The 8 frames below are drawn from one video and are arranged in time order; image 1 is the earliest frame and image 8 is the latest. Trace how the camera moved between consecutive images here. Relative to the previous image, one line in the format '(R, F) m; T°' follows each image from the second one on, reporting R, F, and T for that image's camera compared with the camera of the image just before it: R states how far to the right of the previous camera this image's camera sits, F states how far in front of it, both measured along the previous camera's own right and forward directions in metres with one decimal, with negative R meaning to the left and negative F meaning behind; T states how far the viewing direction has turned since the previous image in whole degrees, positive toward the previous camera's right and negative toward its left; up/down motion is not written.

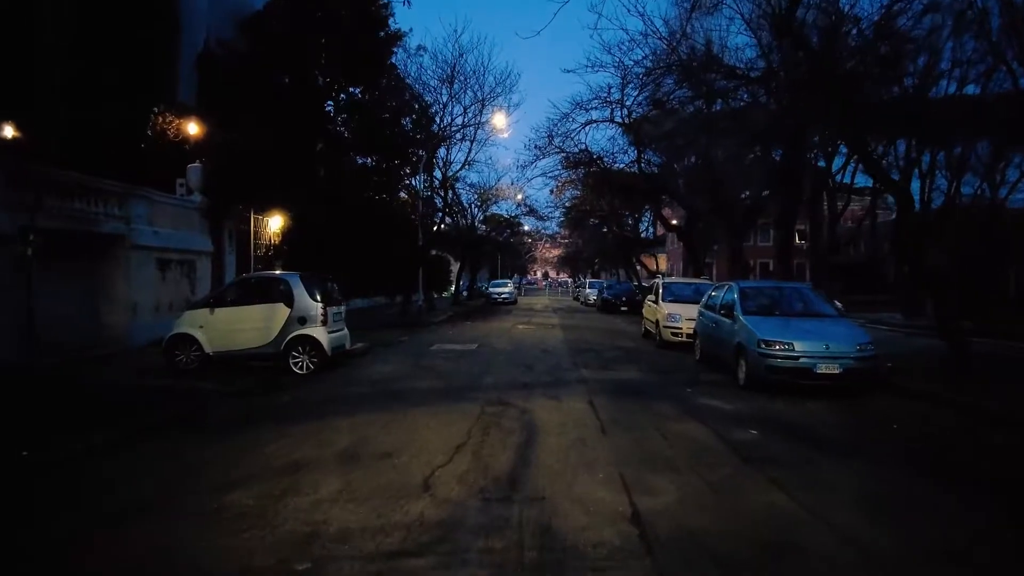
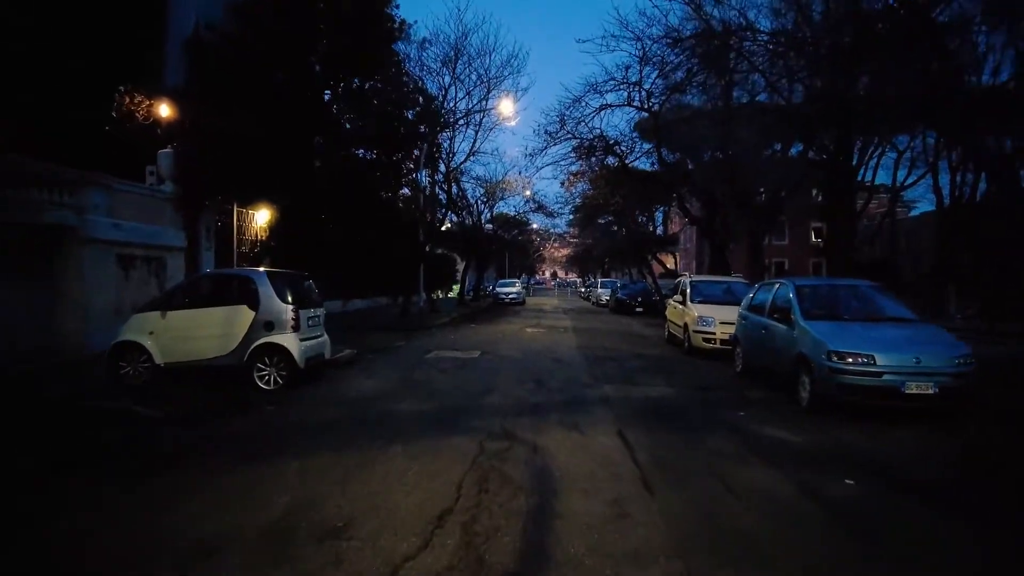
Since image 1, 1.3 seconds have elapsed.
(0.0, +2.1) m; -1°
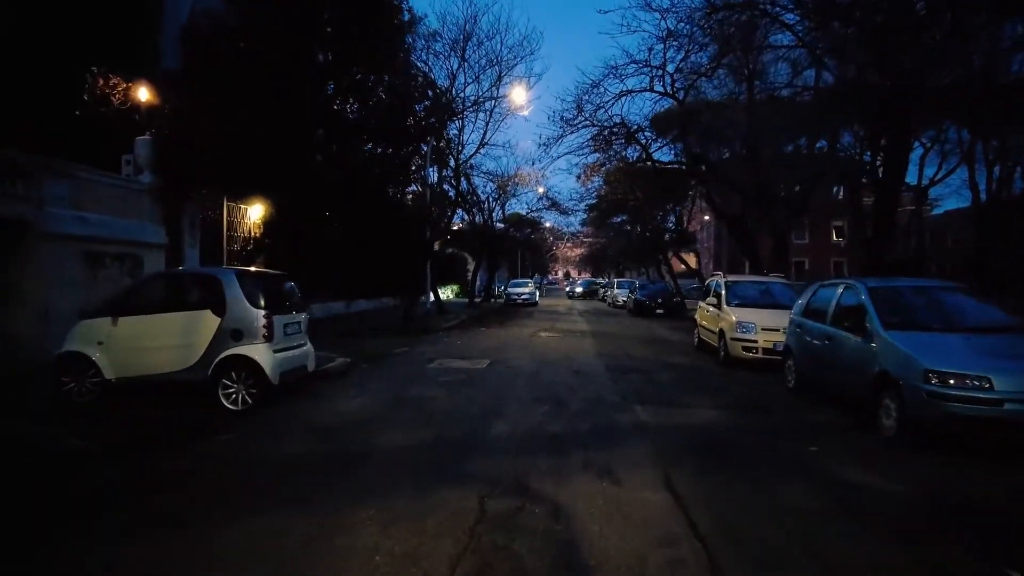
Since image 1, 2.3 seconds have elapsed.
(0.0, +1.8) m; -1°
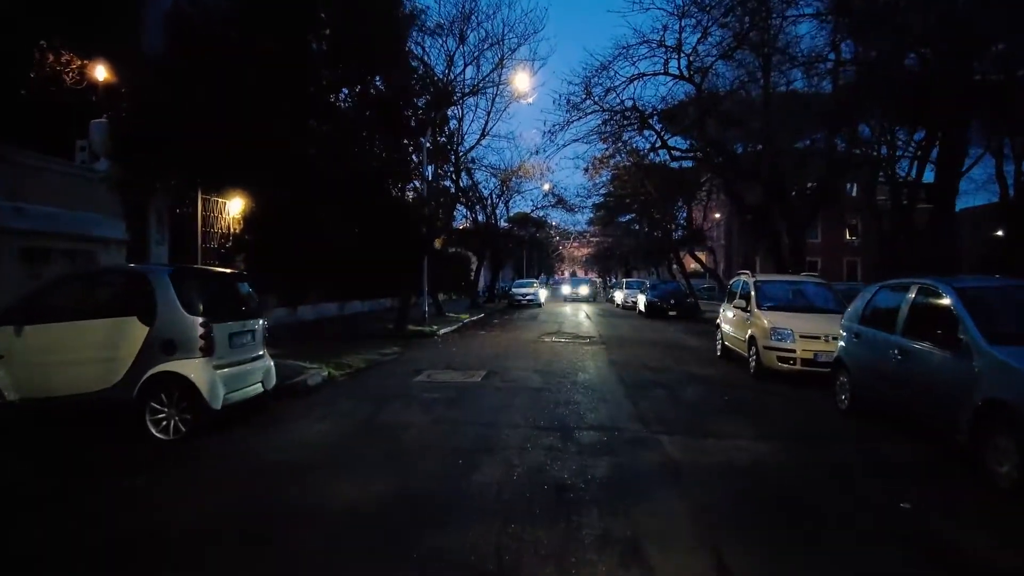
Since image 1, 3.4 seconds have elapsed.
(+0.1, +1.8) m; -1°
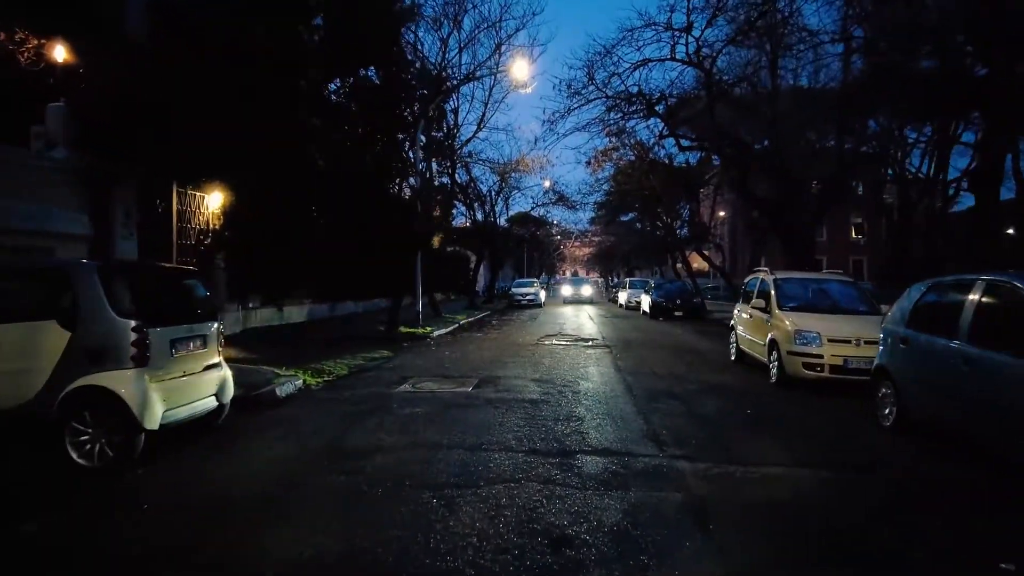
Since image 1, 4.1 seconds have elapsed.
(+0.1, +1.2) m; 0°
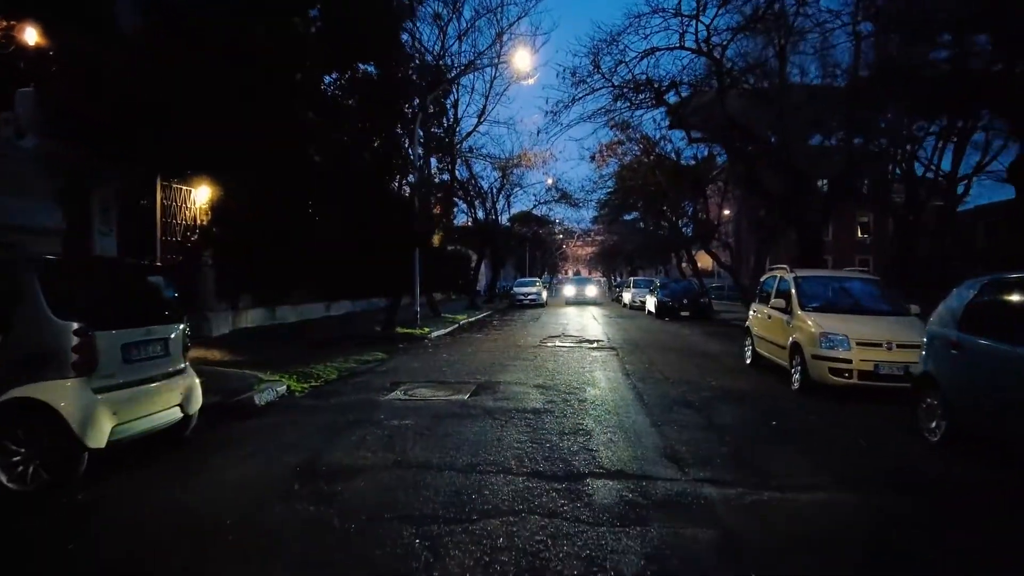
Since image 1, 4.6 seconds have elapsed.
(0.0, +0.9) m; 0°
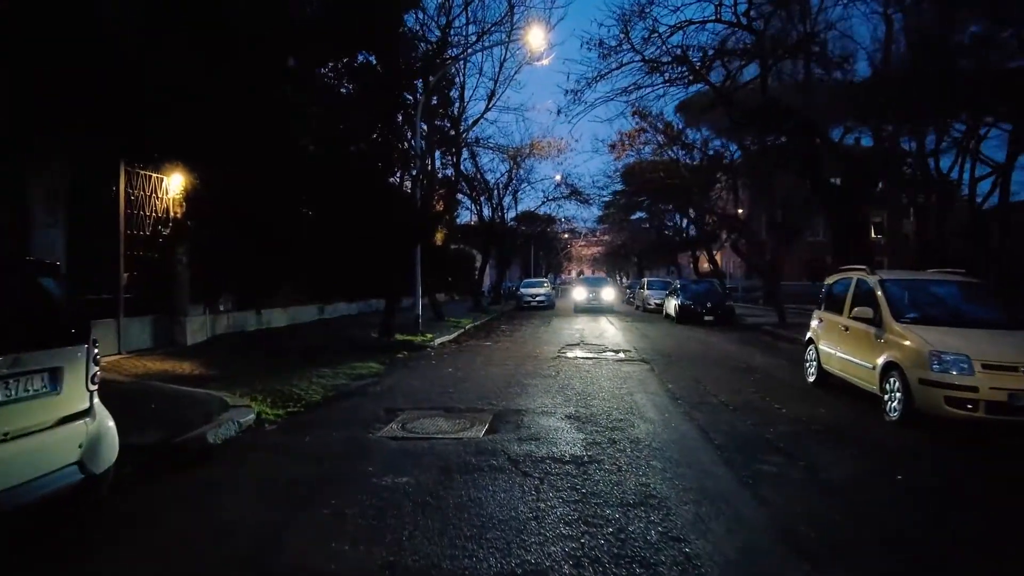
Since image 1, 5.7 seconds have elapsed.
(-0.3, +2.1) m; 0°
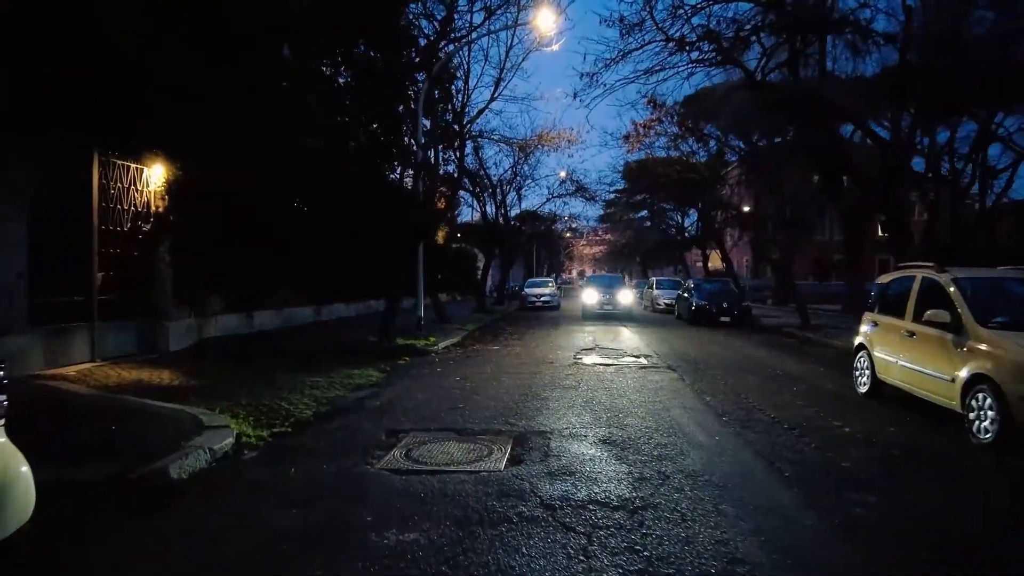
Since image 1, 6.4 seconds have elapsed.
(-0.3, +1.2) m; 0°
